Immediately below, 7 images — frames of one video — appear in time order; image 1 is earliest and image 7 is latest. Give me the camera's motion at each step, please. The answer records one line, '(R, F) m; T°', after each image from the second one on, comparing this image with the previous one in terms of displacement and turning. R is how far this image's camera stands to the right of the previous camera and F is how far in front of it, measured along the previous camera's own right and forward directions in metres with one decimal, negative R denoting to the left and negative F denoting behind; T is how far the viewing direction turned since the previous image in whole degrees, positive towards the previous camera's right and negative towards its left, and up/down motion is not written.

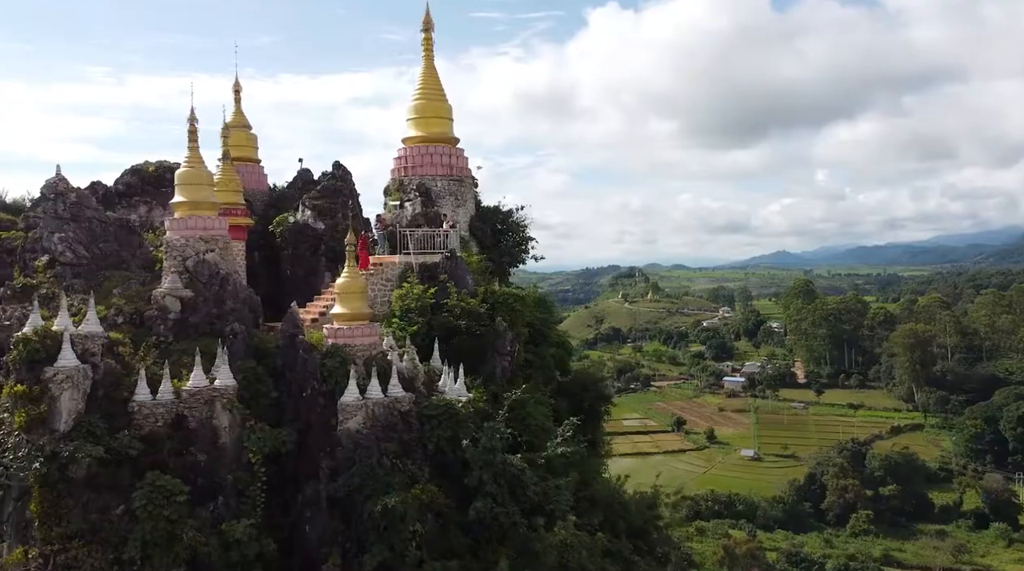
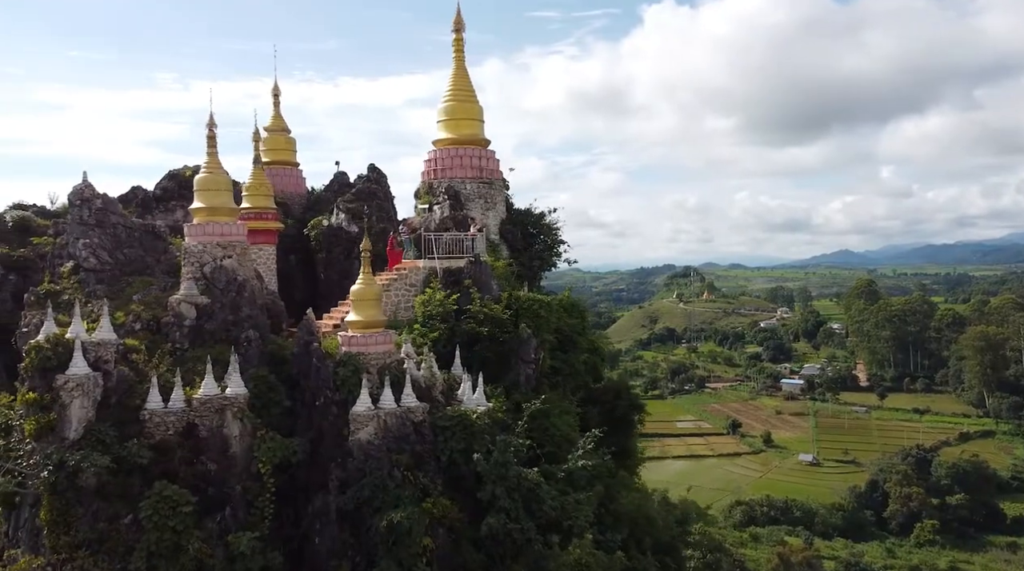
(+1.0, +0.7) m; -4°
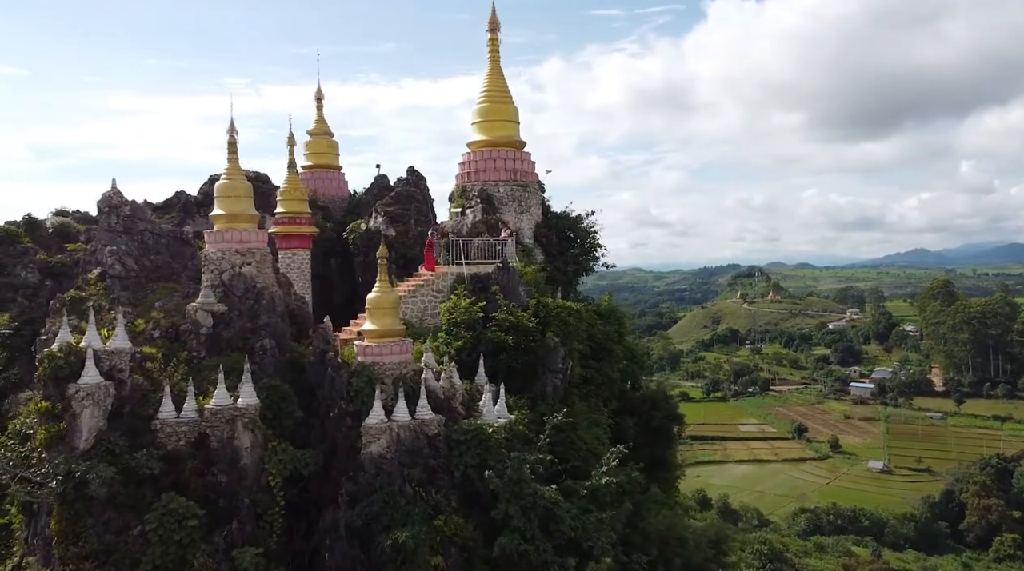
(+1.2, +0.8) m; -4°
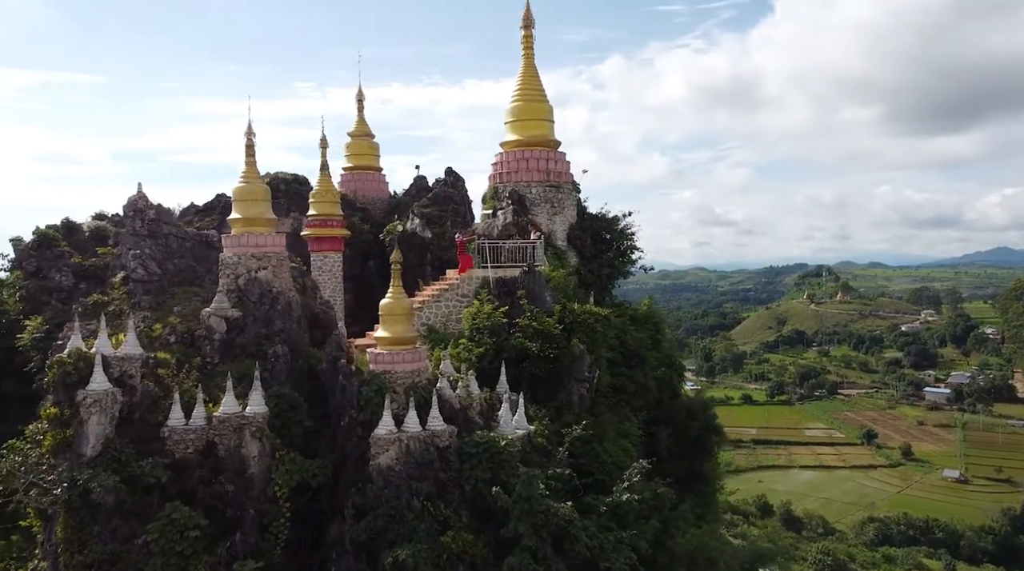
(+1.2, +0.9) m; -4°
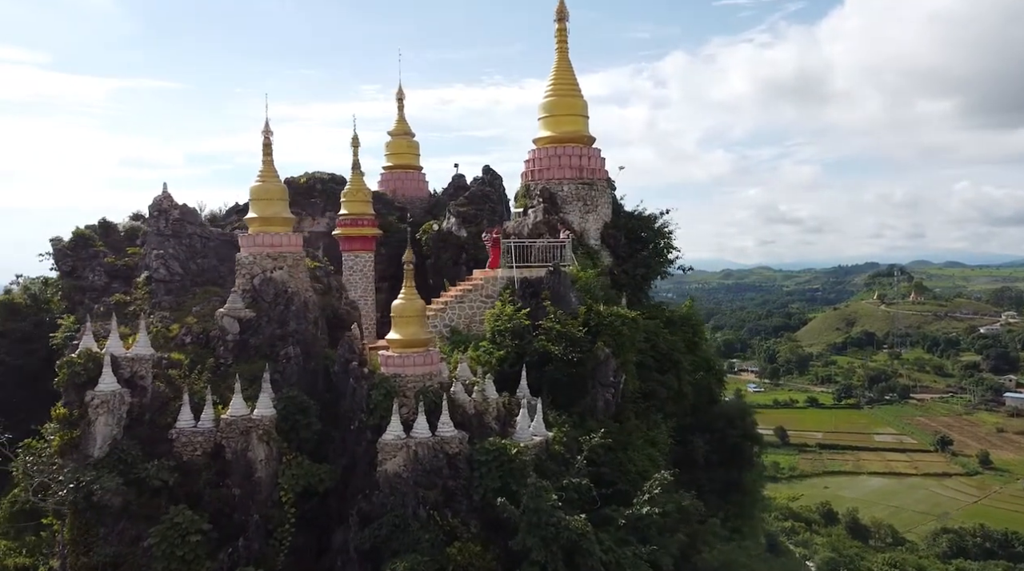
(+1.2, +0.8) m; -4°
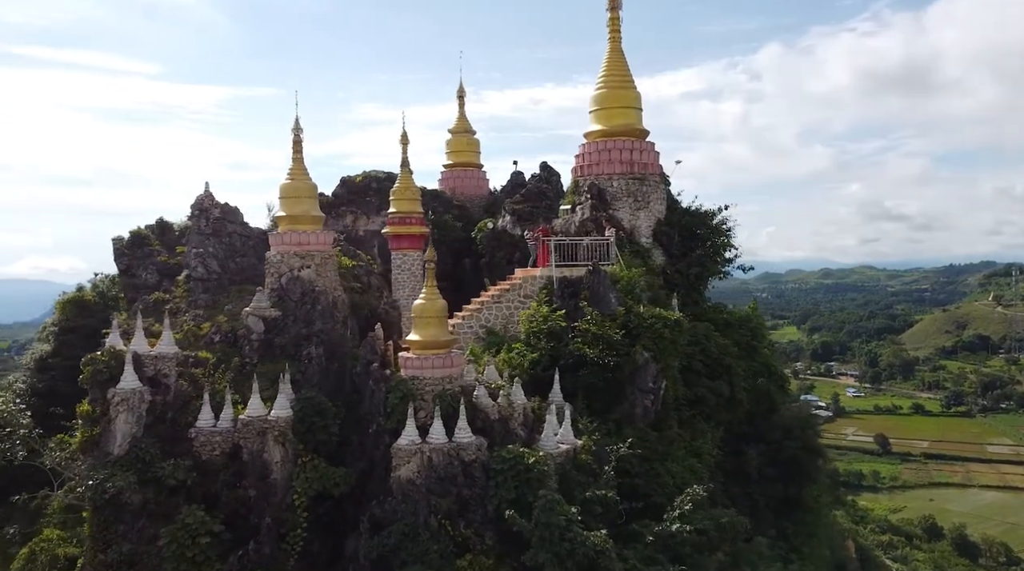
(+1.7, +1.0) m; -7°
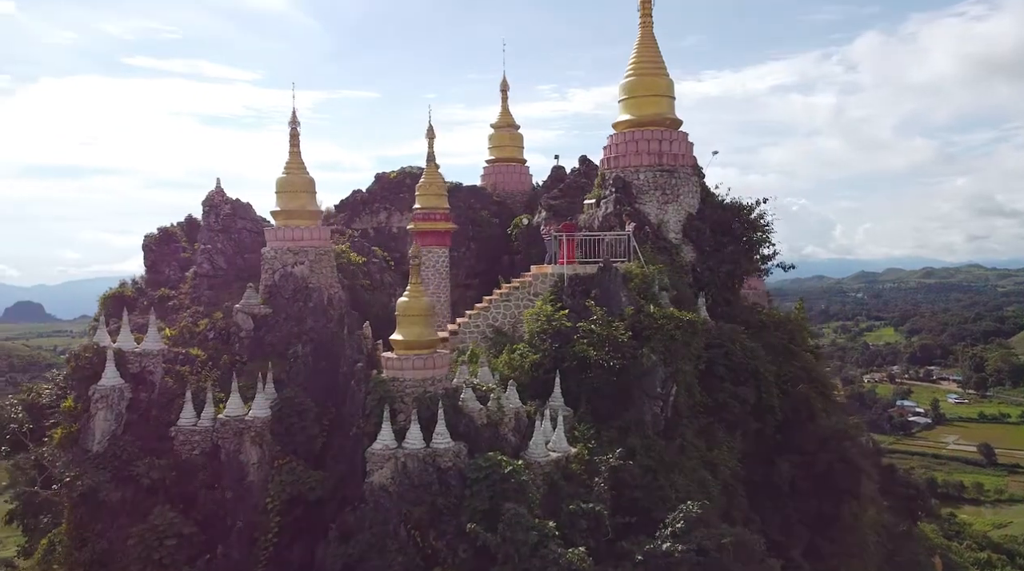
(+2.4, +1.3) m; -7°
